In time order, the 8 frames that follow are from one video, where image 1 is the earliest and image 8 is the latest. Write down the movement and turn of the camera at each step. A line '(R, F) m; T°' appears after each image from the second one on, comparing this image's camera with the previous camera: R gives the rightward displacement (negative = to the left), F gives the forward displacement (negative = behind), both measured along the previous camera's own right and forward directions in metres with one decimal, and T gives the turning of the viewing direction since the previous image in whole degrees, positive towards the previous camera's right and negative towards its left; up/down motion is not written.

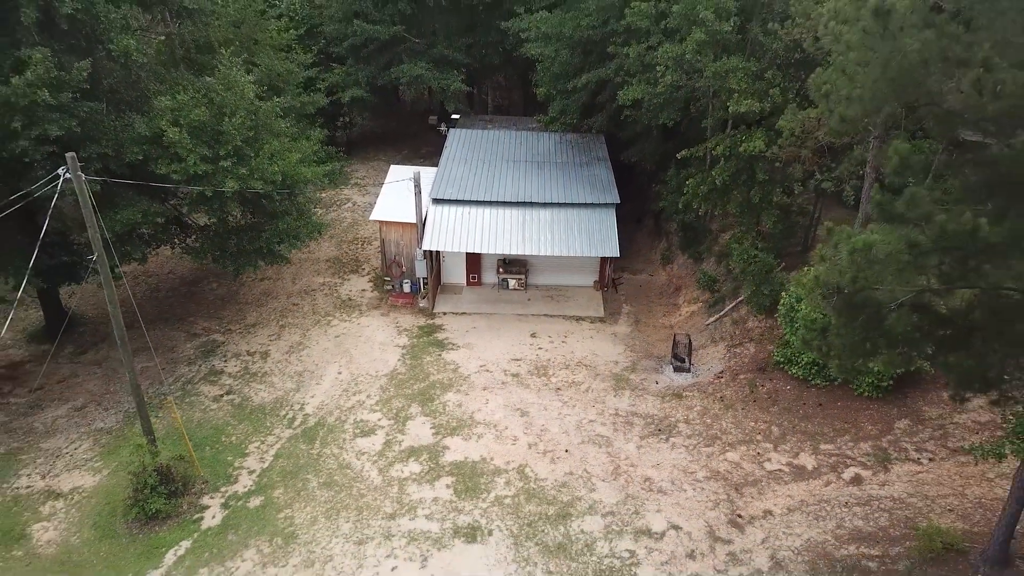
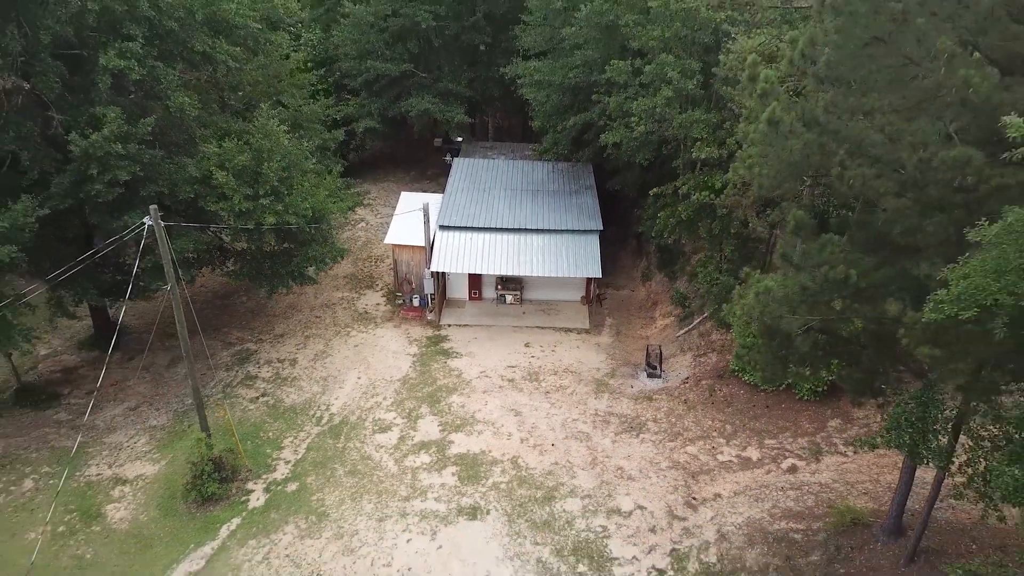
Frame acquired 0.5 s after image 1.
(+0.2, -2.3) m; 0°
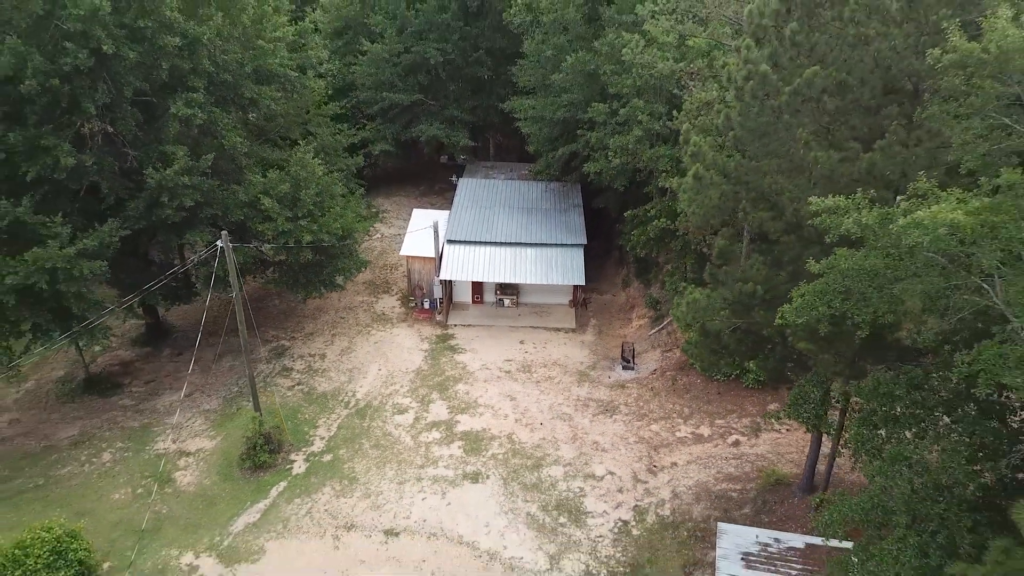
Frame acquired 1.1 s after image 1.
(+0.1, -3.1) m; 0°
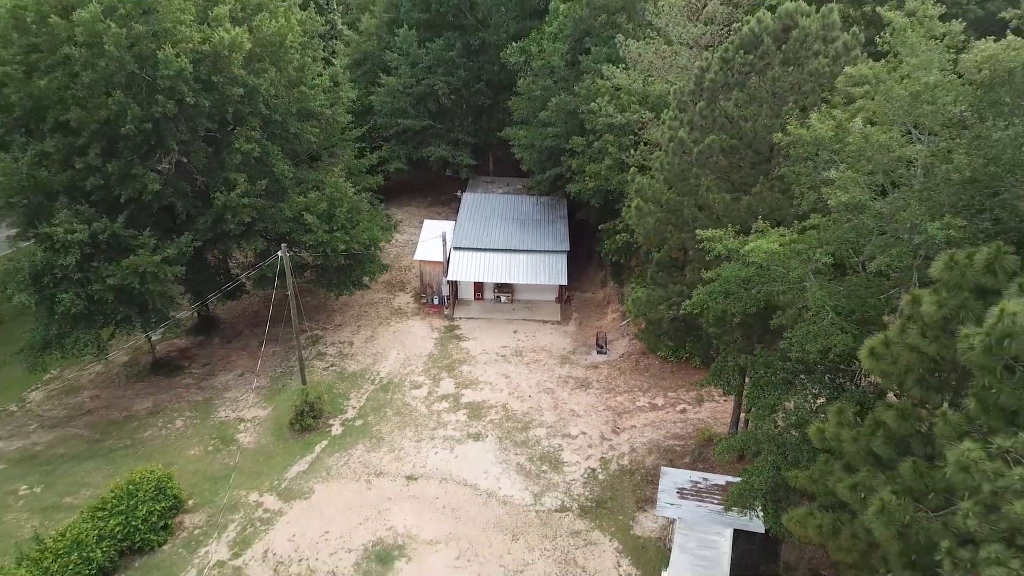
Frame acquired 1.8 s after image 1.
(+0.2, -4.4) m; 0°
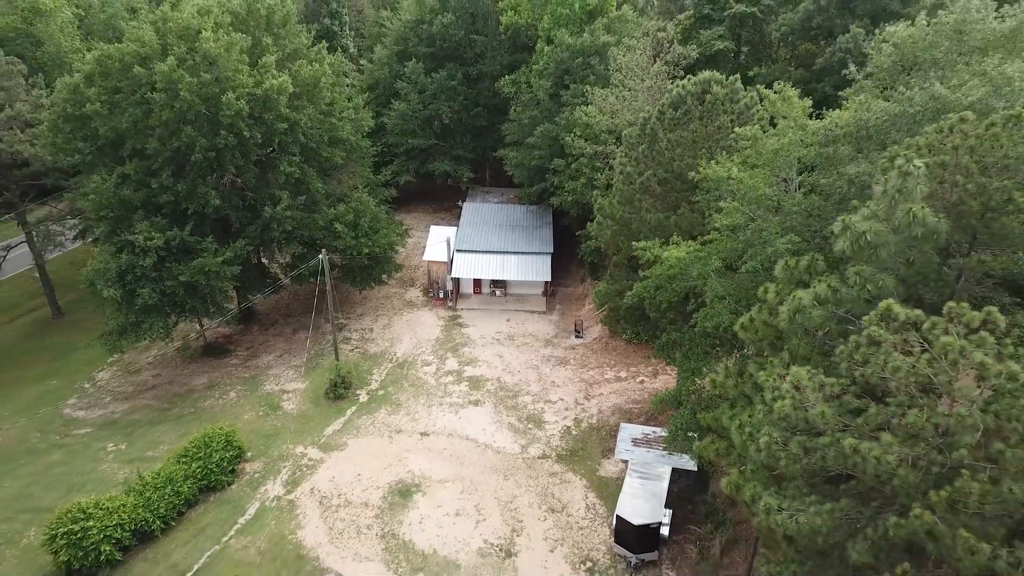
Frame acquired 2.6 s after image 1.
(+0.2, -5.1) m; 0°
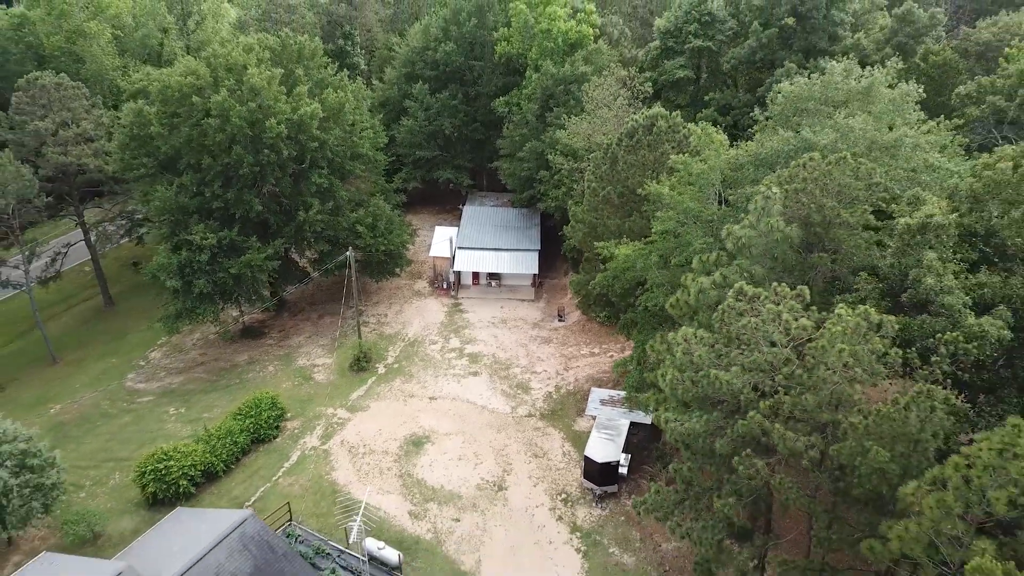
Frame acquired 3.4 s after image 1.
(+0.3, -5.5) m; 0°
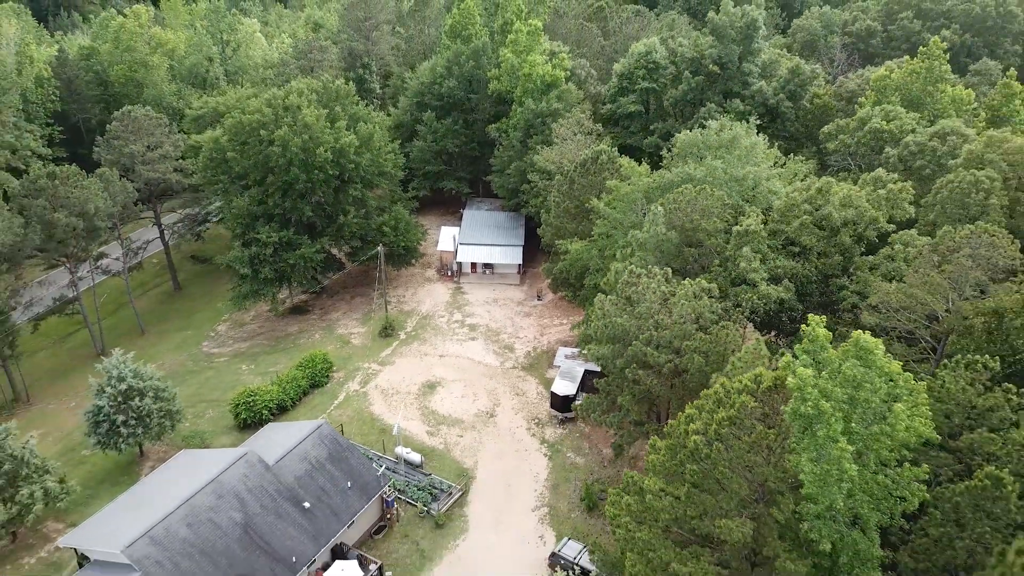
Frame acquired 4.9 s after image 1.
(+0.5, -10.4) m; 0°
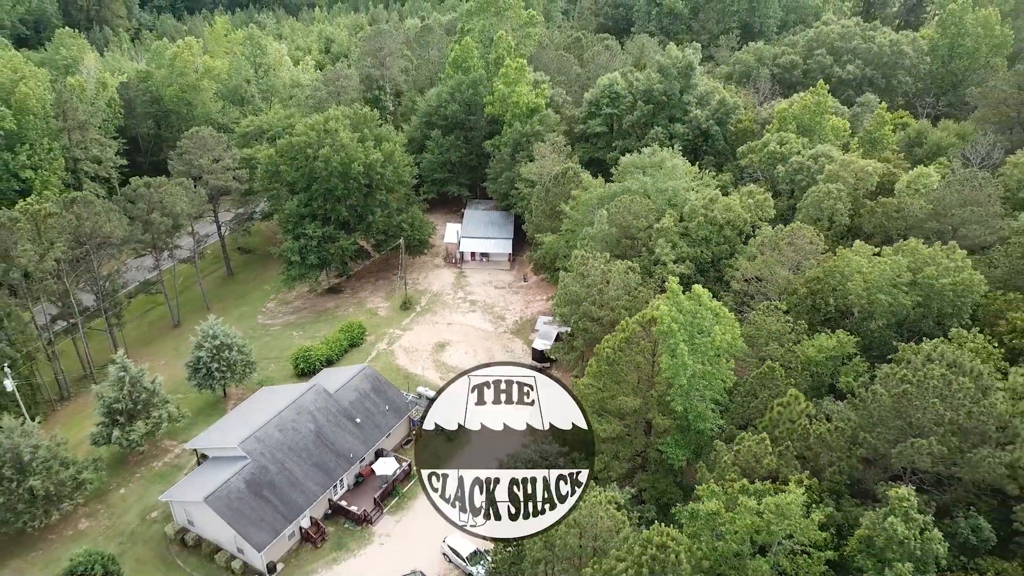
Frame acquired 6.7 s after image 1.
(+0.3, -12.0) m; 0°
